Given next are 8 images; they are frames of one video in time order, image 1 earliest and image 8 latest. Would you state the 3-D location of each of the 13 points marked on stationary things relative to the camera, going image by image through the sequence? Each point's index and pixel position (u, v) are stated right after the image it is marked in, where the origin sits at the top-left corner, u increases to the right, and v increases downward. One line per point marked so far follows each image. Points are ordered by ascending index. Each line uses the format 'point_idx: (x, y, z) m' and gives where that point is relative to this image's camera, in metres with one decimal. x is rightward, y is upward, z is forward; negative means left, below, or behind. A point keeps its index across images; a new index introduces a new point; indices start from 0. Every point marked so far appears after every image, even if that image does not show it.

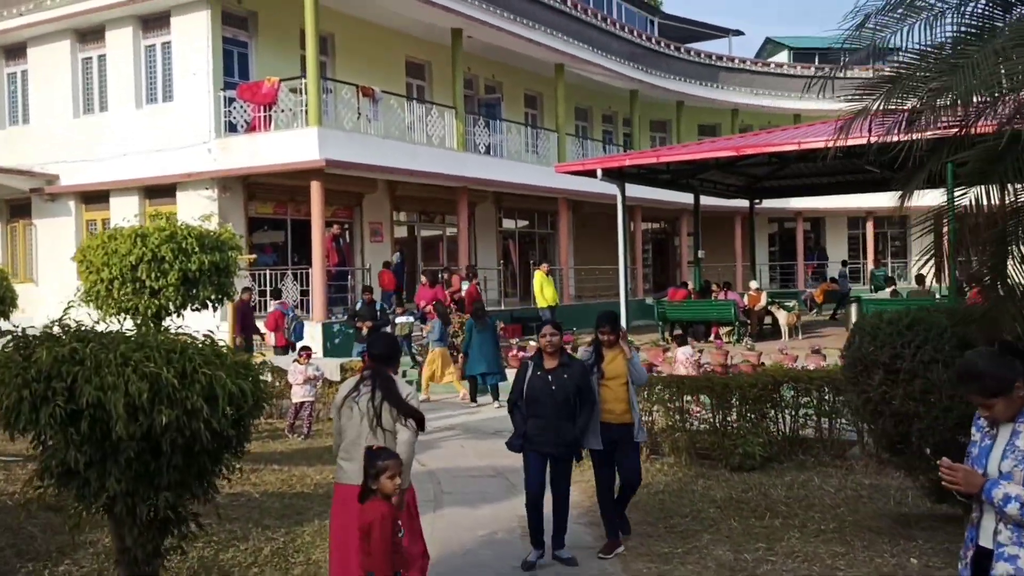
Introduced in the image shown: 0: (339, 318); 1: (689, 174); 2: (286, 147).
0: (-2.8, -0.5, +15.3) m
1: (+3.2, +2.1, +17.2) m
2: (-3.5, +2.2, +14.7) m
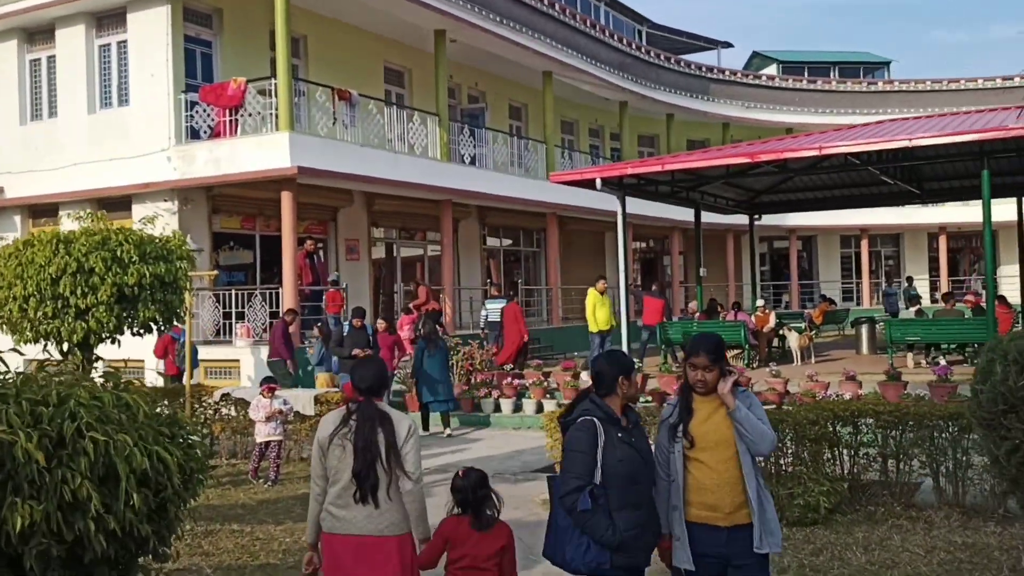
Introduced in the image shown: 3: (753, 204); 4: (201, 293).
0: (-2.9, -0.8, +13.9) m
1: (+3.0, +1.7, +16.0) m
2: (-3.6, +1.9, +13.4) m
3: (+4.9, +1.7, +19.4) m
4: (-4.6, -0.1, +14.2) m
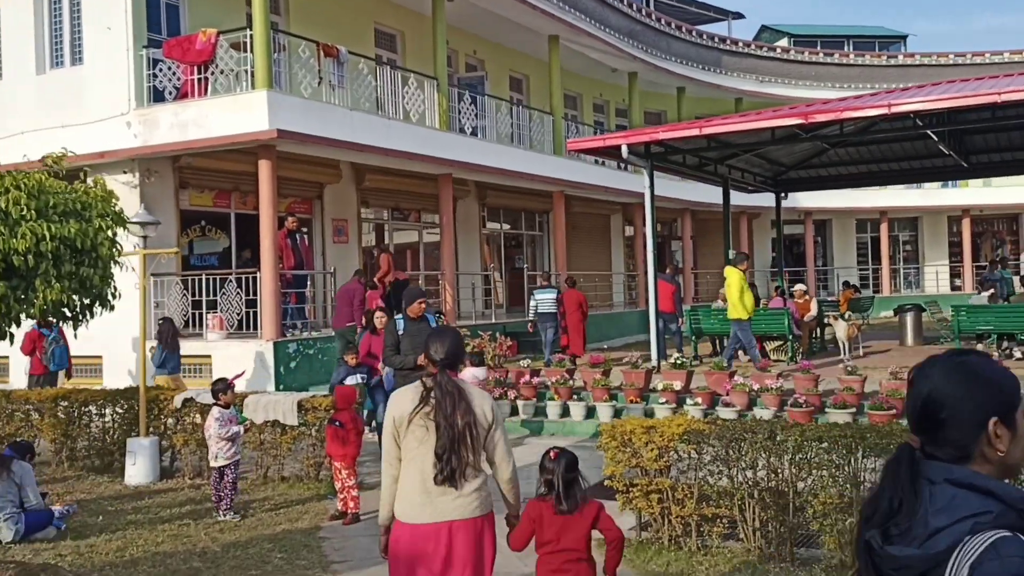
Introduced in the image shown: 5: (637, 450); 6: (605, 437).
0: (-2.8, -0.6, +12.0) m
1: (+3.1, +2.0, +14.2) m
2: (-3.5, +2.1, +11.5) m
3: (+4.9, +2.0, +17.7) m
4: (-4.5, +0.1, +12.3) m
5: (+0.7, -0.9, +5.5) m
6: (+0.5, -0.9, +5.6) m
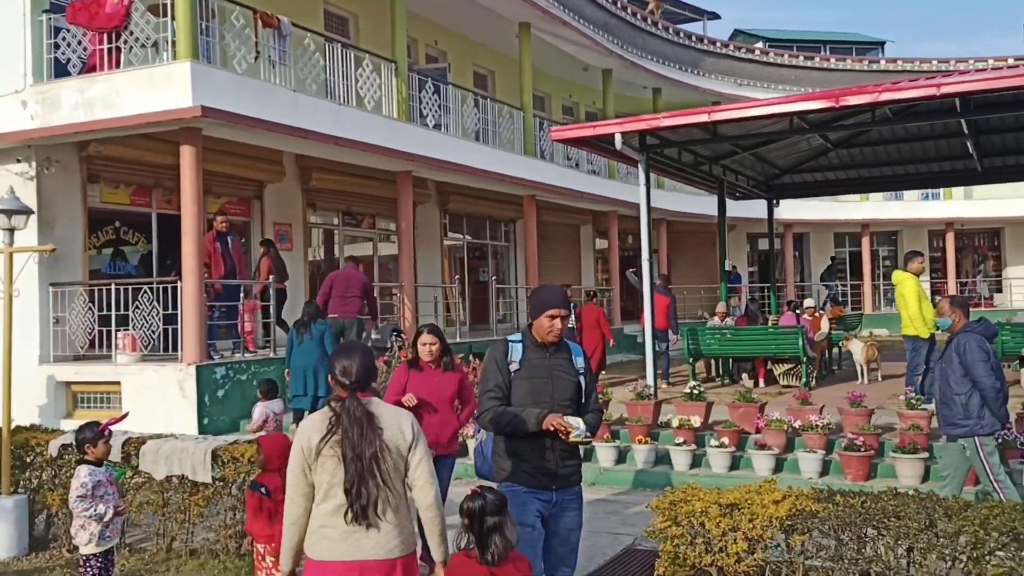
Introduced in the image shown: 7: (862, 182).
0: (-3.0, -0.7, +10.1) m
1: (+2.7, +1.8, +12.6) m
2: (-3.7, +1.9, +9.5) m
3: (+4.4, +1.7, +16.1) m
4: (-4.8, 0.0, +10.3) m
5: (+0.8, -1.0, +3.7) m
6: (+0.6, -0.9, +3.8) m
7: (+5.9, +1.7, +16.1) m
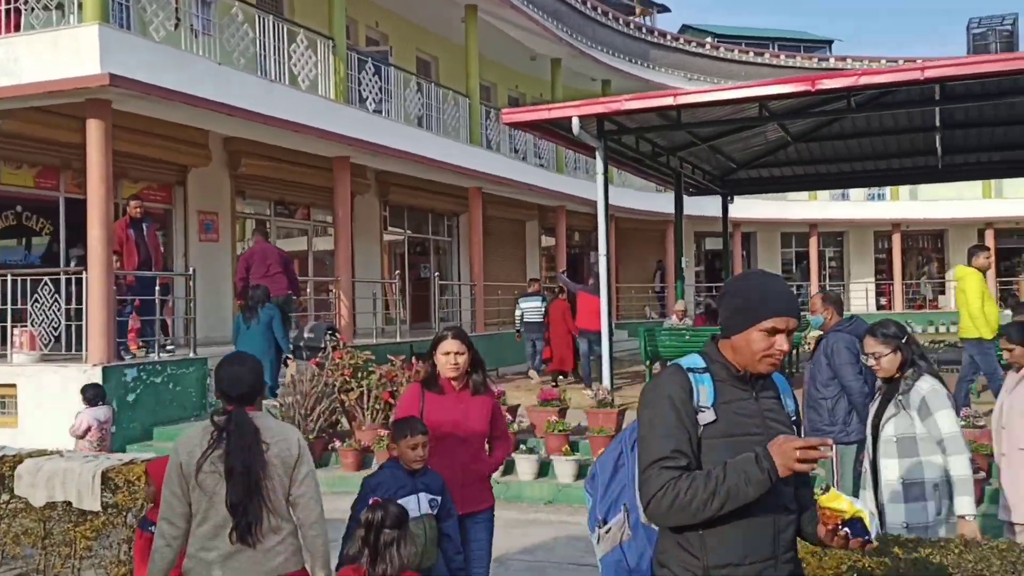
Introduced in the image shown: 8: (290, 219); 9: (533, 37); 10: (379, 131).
0: (-3.6, -0.7, +9.0) m
1: (+2.0, +1.8, +11.9) m
2: (-4.2, +2.0, +8.5) m
3: (+3.5, +1.8, +15.6) m
4: (-5.3, +0.1, +9.1) m
5: (+0.6, -0.9, +2.9) m
6: (+0.4, -0.9, +3.0) m
7: (+5.1, +1.7, +15.6) m
8: (-3.2, +1.0, +13.9) m
9: (+0.4, +4.6, +17.4) m
10: (-1.7, +2.0, +12.4) m
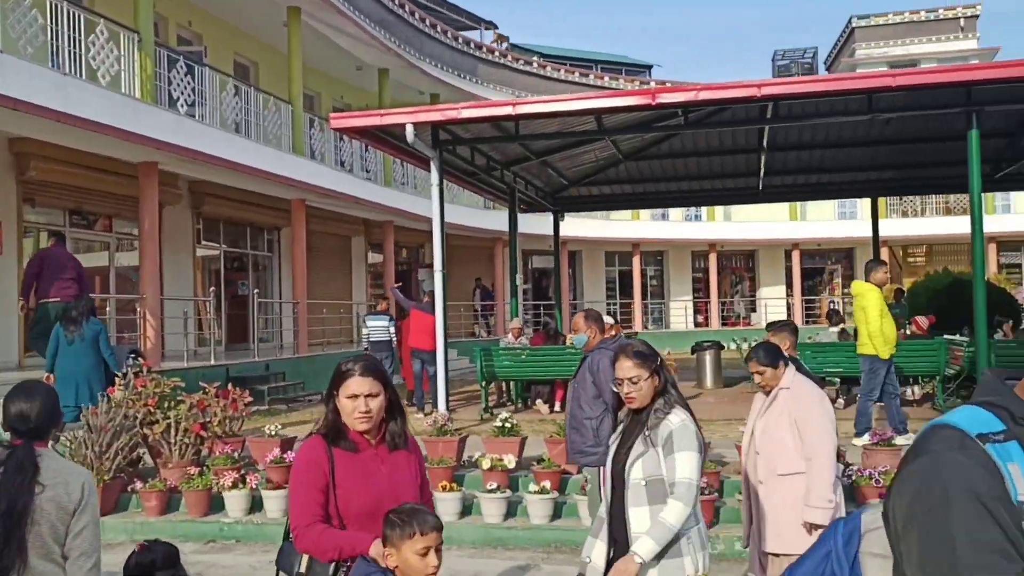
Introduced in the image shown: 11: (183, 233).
0: (-5.0, -0.8, +7.7) m
1: (0.0, +1.6, +11.6) m
2: (-5.5, +1.9, +7.0) m
3: (+0.7, +1.5, +15.4) m
4: (-6.7, -0.1, +7.4) m
5: (+0.3, -1.0, +2.4) m
6: (0.0, -1.0, +2.5) m
7: (+2.3, +1.5, +15.8) m
8: (-5.6, +0.8, +12.5) m
9: (-2.7, +4.3, +16.8) m
10: (-3.8, +1.8, +11.4) m
11: (-4.9, +0.8, +14.2) m
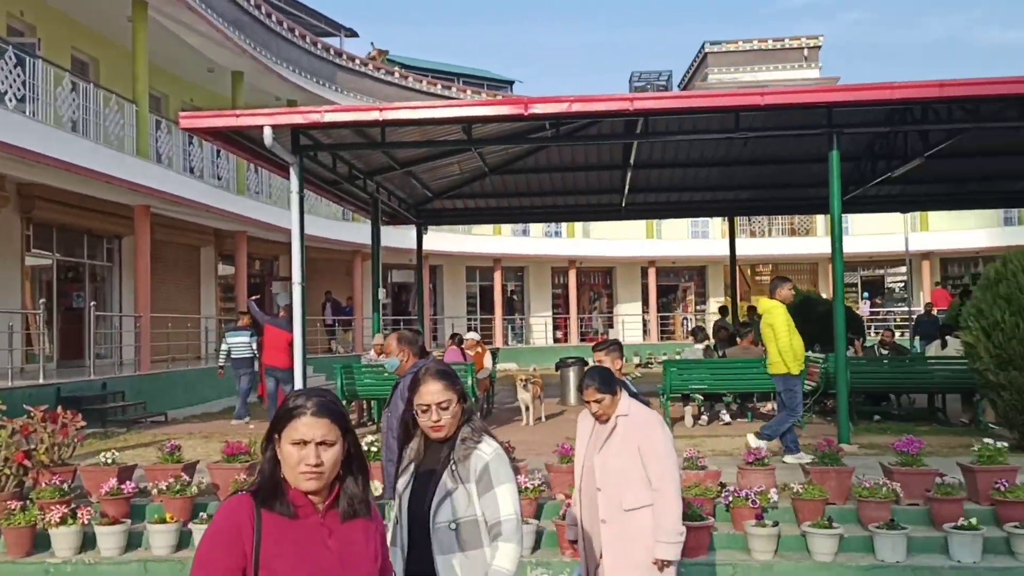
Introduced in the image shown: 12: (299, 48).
0: (-6.0, -0.9, +6.5) m
1: (-1.6, +1.4, +11.1) m
2: (-6.4, +1.8, +5.8) m
3: (-1.5, +1.2, +15.1) m
4: (-7.6, -0.1, +6.0) m
5: (0.0, -1.0, +2.1) m
6: (-0.2, -1.0, +2.1) m
7: (0.0, +1.2, +15.6) m
8: (-7.2, +0.6, +11.2) m
9: (-5.0, +4.0, +15.9) m
10: (-5.3, +1.7, +10.4) m
11: (-6.8, +0.7, +13.0) m
12: (-4.4, +4.9, +19.5) m
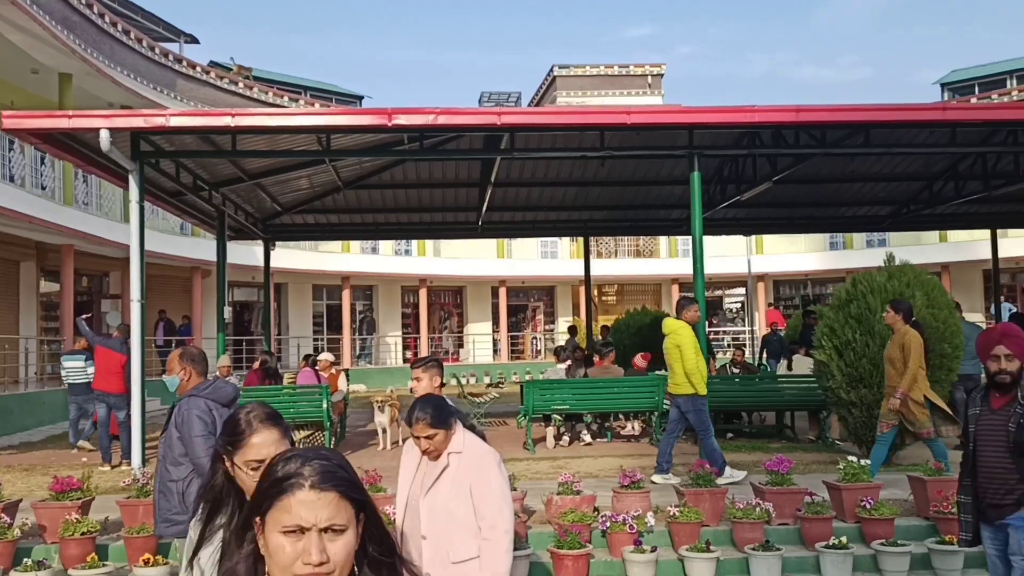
0: (-6.7, -1.0, +5.1) m
1: (-3.2, +1.2, +10.5) m
2: (-7.0, +1.8, +4.5) m
3: (-3.7, +1.0, +14.4) m
4: (-8.3, -0.2, +4.4) m
5: (-0.1, -1.1, +1.8) m
6: (-0.4, -1.0, +1.8) m
7: (-2.3, +0.9, +15.2) m
8: (-8.8, +0.5, +9.6) m
9: (-7.3, +3.8, +14.7) m
10: (-6.8, +1.5, +9.1) m
11: (-8.7, +0.5, +11.4) m
12: (-7.2, +4.6, +18.4) m
